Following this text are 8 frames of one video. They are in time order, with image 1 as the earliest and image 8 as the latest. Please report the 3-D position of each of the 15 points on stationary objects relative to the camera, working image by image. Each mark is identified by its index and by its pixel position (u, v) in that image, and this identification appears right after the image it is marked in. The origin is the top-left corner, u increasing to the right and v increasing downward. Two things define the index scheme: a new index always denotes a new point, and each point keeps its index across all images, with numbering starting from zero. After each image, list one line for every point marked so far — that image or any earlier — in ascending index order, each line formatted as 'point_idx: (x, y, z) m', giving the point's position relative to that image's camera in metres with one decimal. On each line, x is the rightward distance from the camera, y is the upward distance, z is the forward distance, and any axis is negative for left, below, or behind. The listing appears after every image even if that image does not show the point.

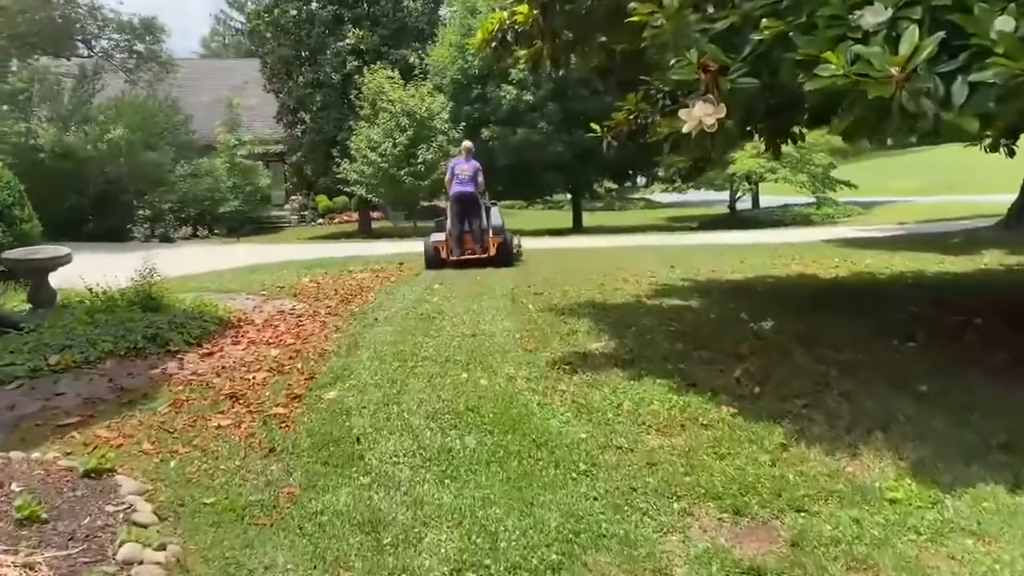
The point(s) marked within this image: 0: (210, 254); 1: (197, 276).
0: (-6.9, +0.8, +19.4) m
1: (-5.2, +0.2, +13.9) m
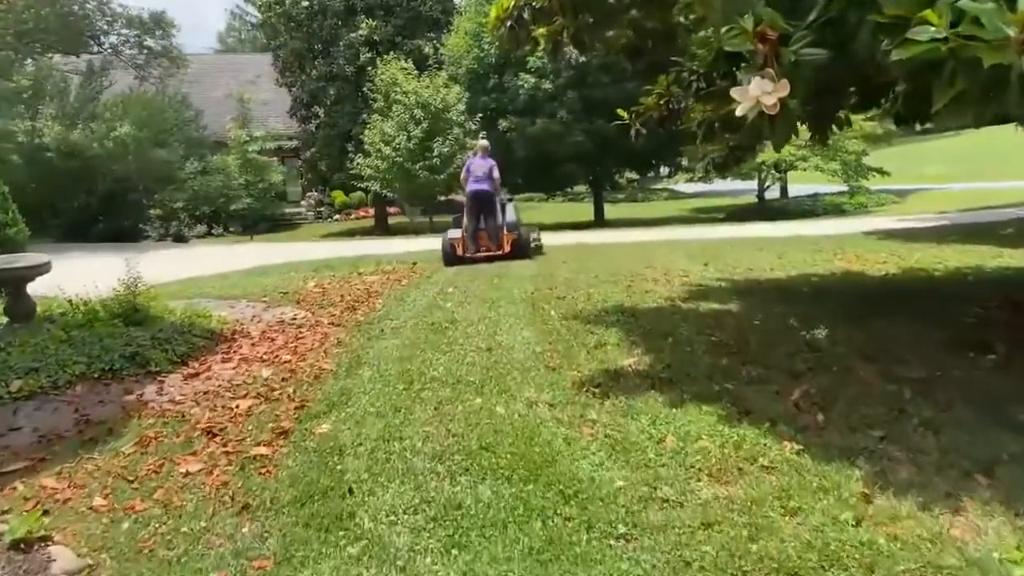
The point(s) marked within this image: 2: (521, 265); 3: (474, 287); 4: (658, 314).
0: (-6.5, +0.7, +18.6) m
1: (-4.9, +0.1, +13.2) m
2: (+0.1, +0.4, +13.1) m
3: (-0.5, 0.0, +10.8) m
4: (+1.5, -0.3, +8.7) m
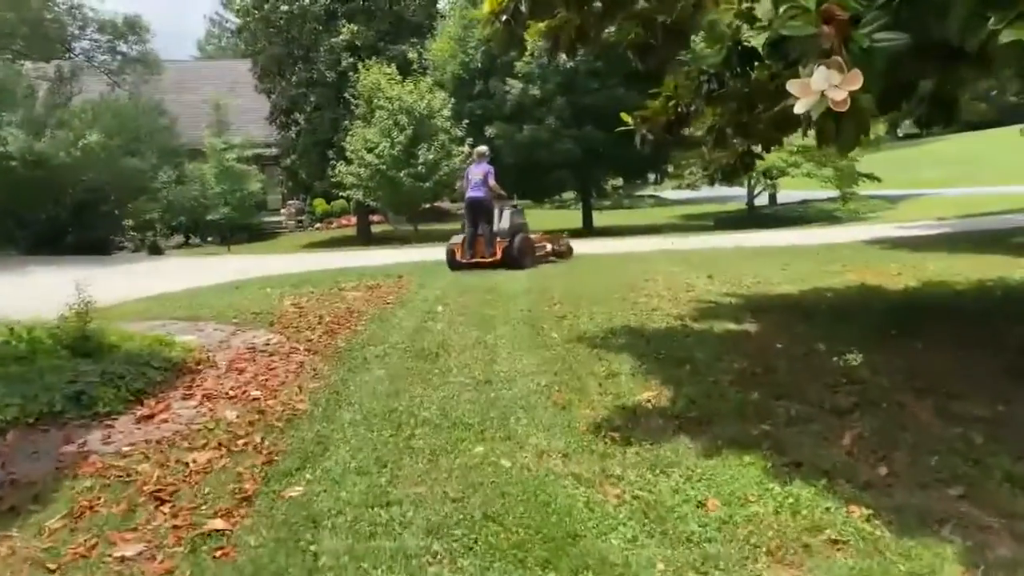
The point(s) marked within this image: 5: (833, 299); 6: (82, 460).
0: (-6.7, +0.4, +17.7) m
1: (-5.0, -0.1, +12.2) m
2: (0.0, +0.1, +12.2) m
3: (-0.6, -0.2, +10.0) m
4: (+1.5, -0.5, +7.8) m
5: (+3.7, -0.1, +9.8) m
6: (-2.5, -1.0, +5.0) m
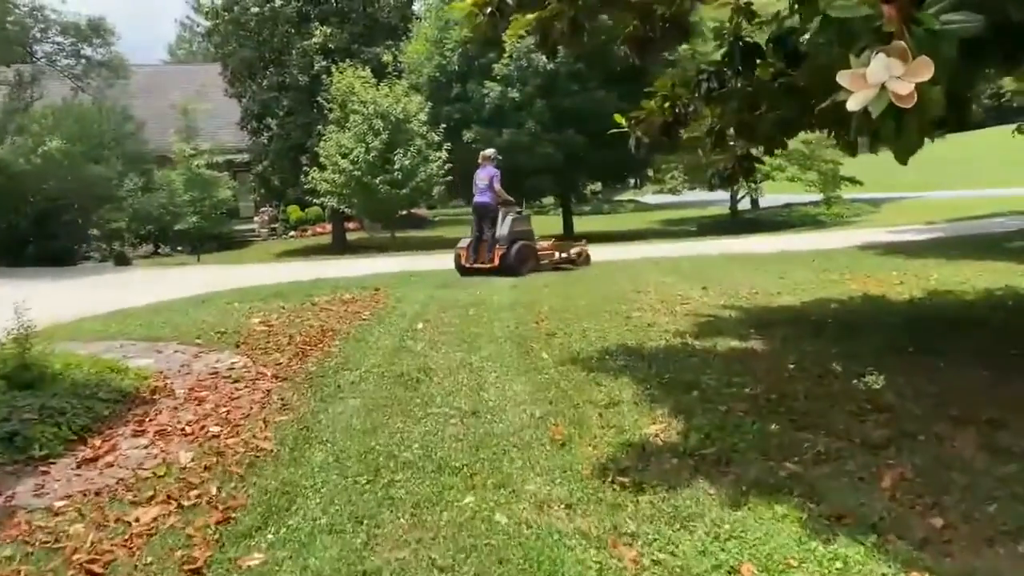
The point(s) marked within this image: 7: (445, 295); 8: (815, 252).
0: (-7.1, +0.2, +16.9) m
1: (-5.2, -0.3, +11.4) m
2: (-0.2, 0.0, +11.6) m
3: (-0.7, -0.4, +9.3) m
4: (+1.4, -0.6, +7.2) m
5: (+3.6, -0.2, +9.2) m
6: (-2.6, -1.2, +4.3) m
7: (-0.9, -0.1, +11.5) m
8: (+5.6, +0.7, +15.7) m
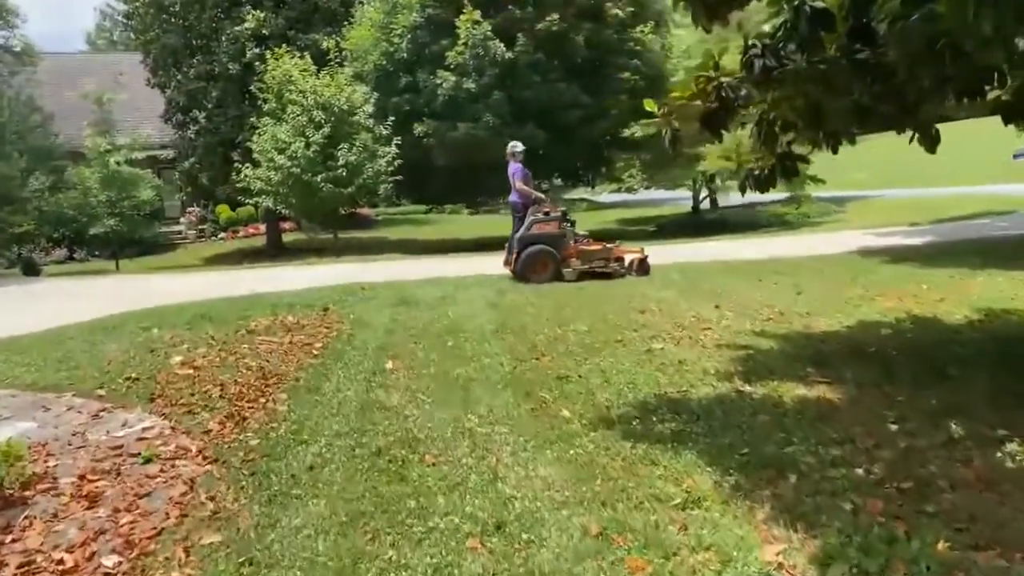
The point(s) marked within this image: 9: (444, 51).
0: (-7.7, -0.1, +14.5) m
1: (-5.4, -0.6, +9.3) m
2: (-0.5, -0.3, +9.8) m
3: (-0.8, -0.6, +7.5) m
4: (+1.4, -0.8, +5.6) m
5: (+3.5, -0.5, +7.7) m
6: (-2.3, -1.5, +2.3) m
7: (-1.2, -0.3, +9.7) m
8: (+5.1, +0.5, +14.3) m
9: (-1.6, +5.5, +19.5) m
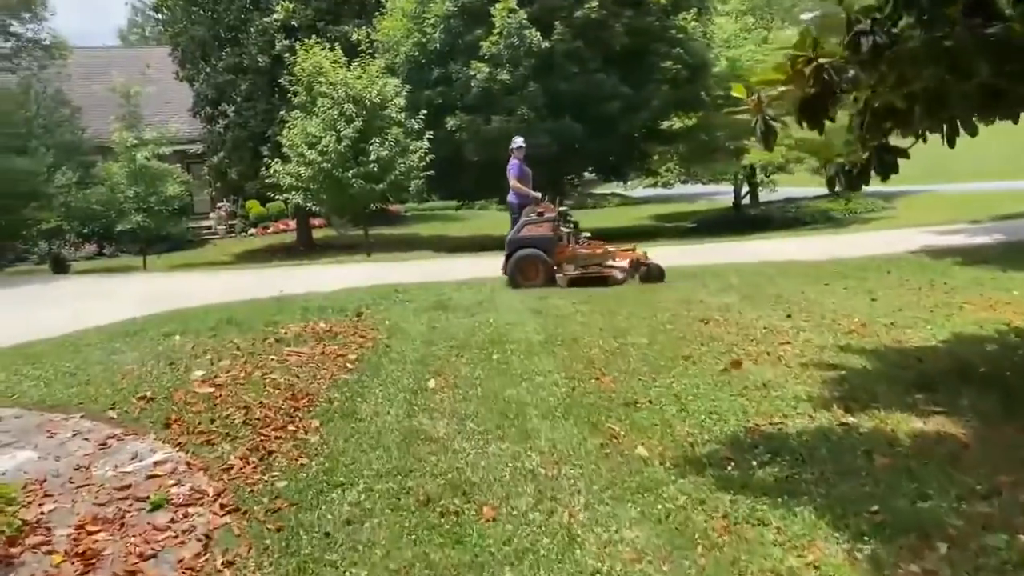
0: (-7.0, -0.1, +14.0) m
1: (-4.9, -0.7, +8.6) m
2: (+0.1, -0.3, +9.0) m
3: (-0.3, -0.7, +6.7) m
4: (+1.8, -0.9, +4.7) m
5: (+3.9, -0.5, +6.8) m
6: (-2.0, -1.6, +1.6) m
7: (-0.6, -0.4, +8.9) m
8: (+5.7, +0.5, +13.3) m
9: (-0.7, +5.5, +18.7) m
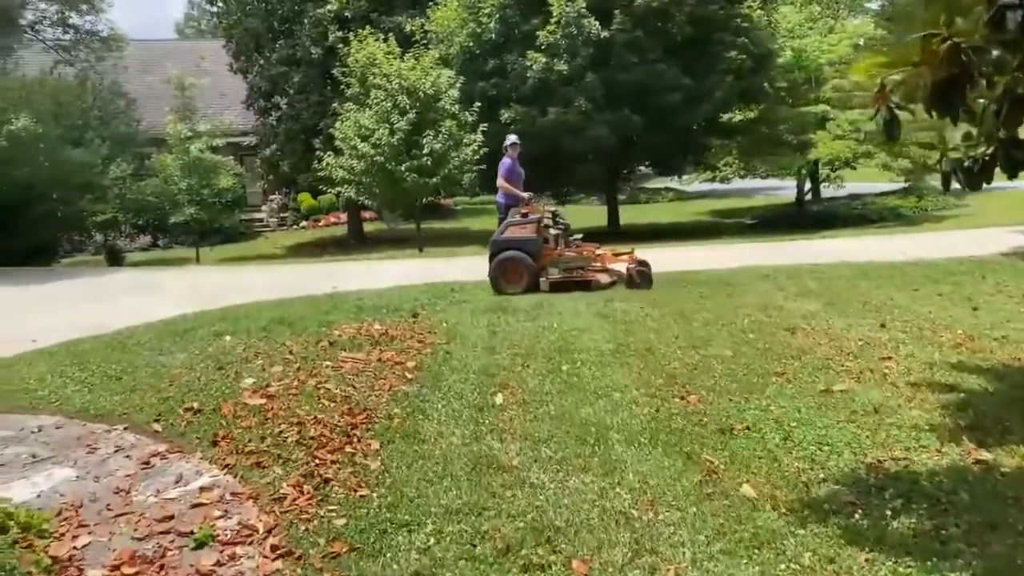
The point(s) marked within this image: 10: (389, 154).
0: (-6.1, 0.0, +13.7) m
1: (-4.3, -0.7, +8.3) m
2: (+0.7, -0.4, +8.4) m
3: (+0.2, -0.7, +6.1) m
4: (+2.2, -1.0, +4.0) m
5: (+4.5, -0.6, +6.0) m
6: (-1.7, -1.6, +1.1) m
7: (0.0, -0.4, +8.3) m
8: (+6.6, +0.4, +12.4) m
9: (+0.5, +5.5, +18.0) m
10: (-2.5, +2.7, +17.1) m
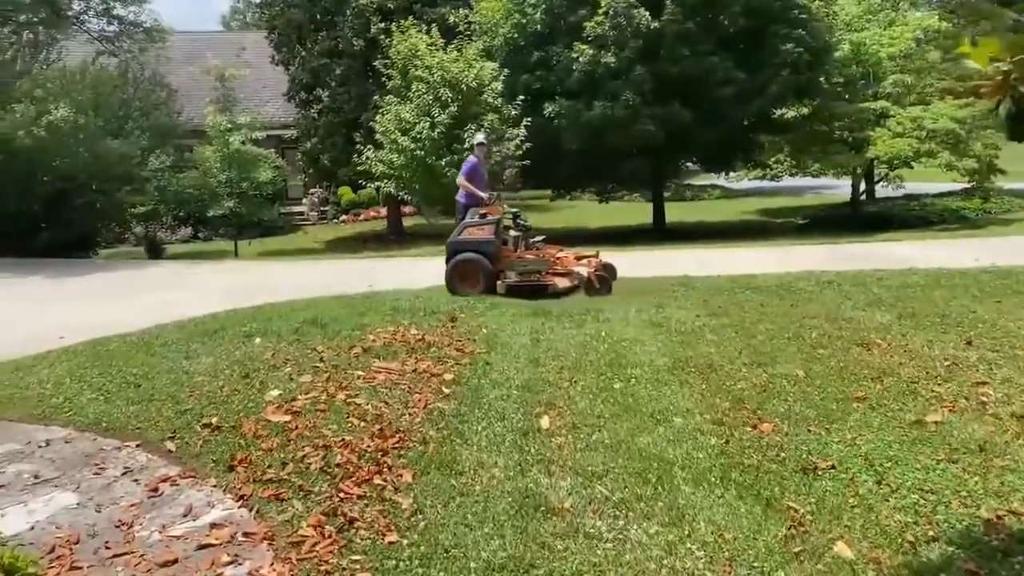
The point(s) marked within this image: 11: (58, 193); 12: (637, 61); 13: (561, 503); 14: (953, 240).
0: (-5.4, 0.0, +13.4) m
1: (-3.8, -0.6, +7.9) m
2: (+1.2, -0.4, +7.7) m
3: (+0.5, -0.8, +5.5) m
4: (+2.5, -1.1, +3.3) m
5: (+4.8, -0.8, +5.1) m
6: (-1.7, -1.7, +0.6) m
7: (+0.5, -0.5, +7.7) m
8: (+7.3, +0.3, +11.5) m
9: (+1.5, +5.5, +17.4) m
10: (-1.6, +2.7, +16.6) m
11: (-8.2, +1.7, +15.2) m
12: (+2.7, +4.6, +17.2) m
13: (+0.2, -1.0, +4.1) m
14: (+8.4, +0.9, +16.1) m
